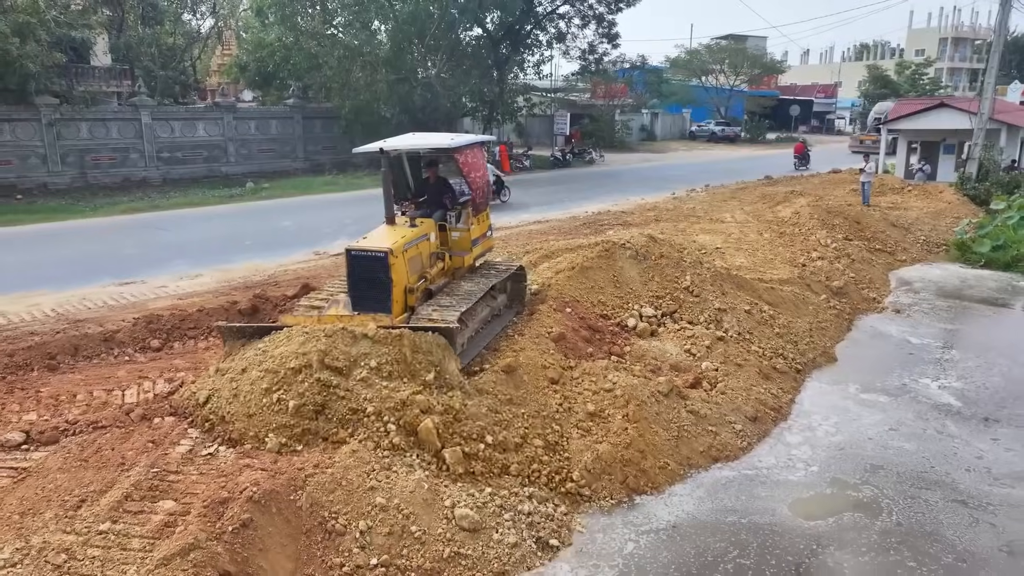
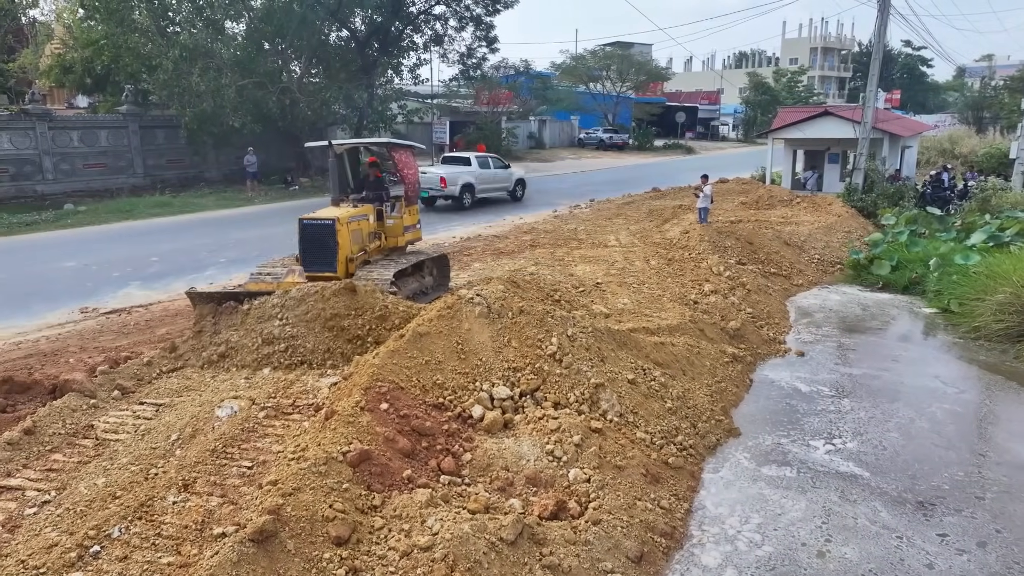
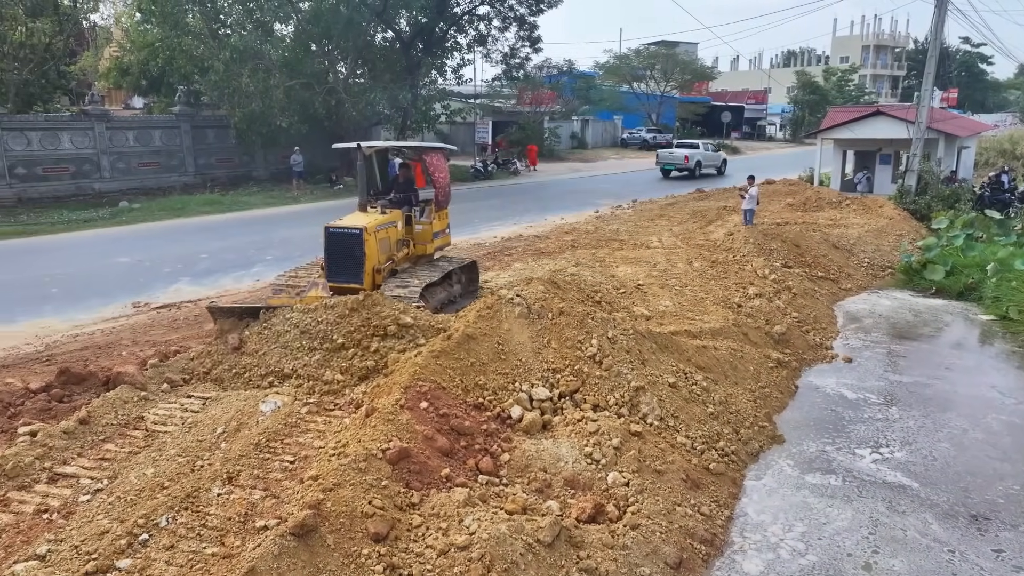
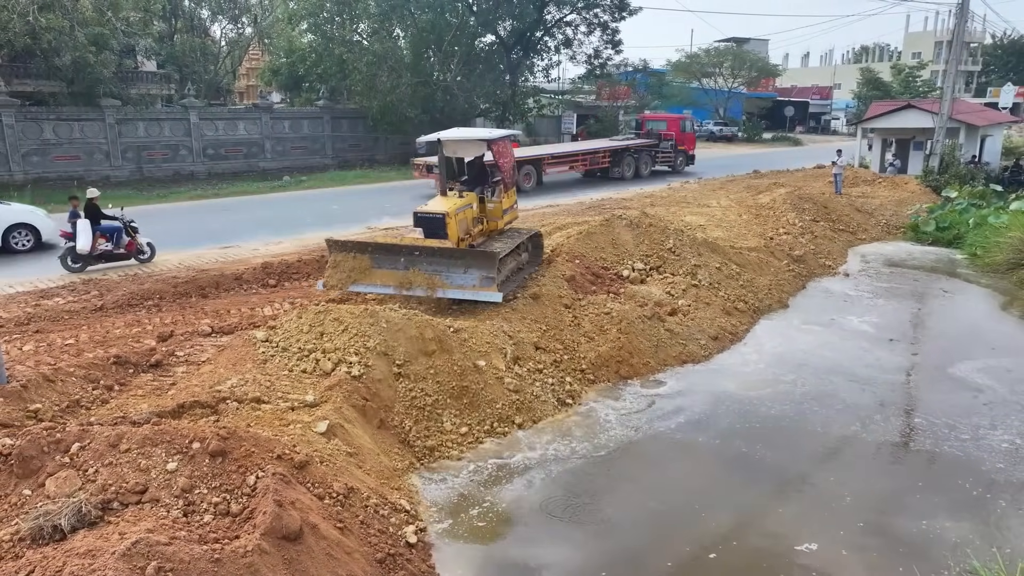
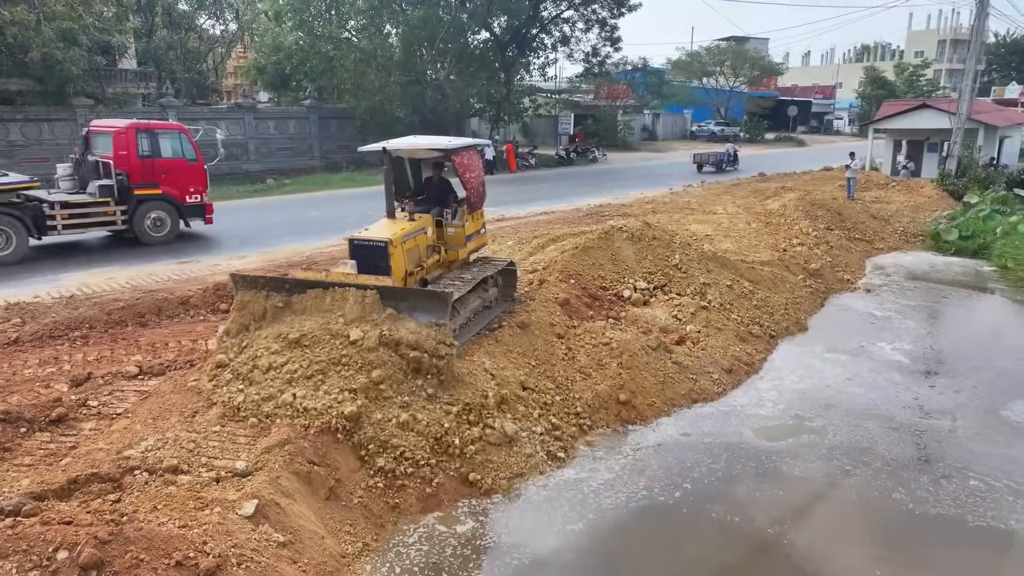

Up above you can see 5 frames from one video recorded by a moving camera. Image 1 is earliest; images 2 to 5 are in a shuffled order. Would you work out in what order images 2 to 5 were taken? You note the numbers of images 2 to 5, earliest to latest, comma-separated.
5, 4, 2, 3
